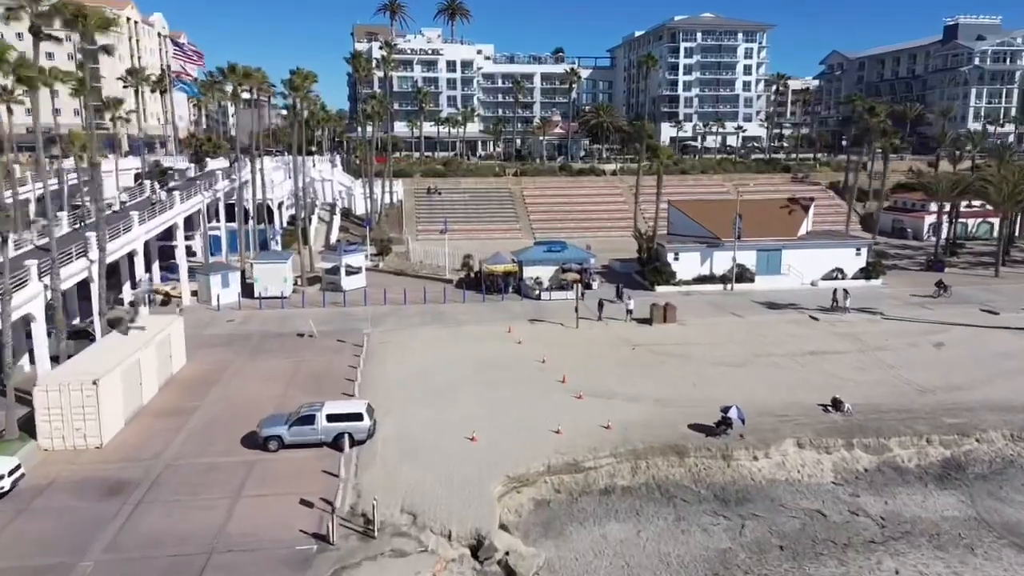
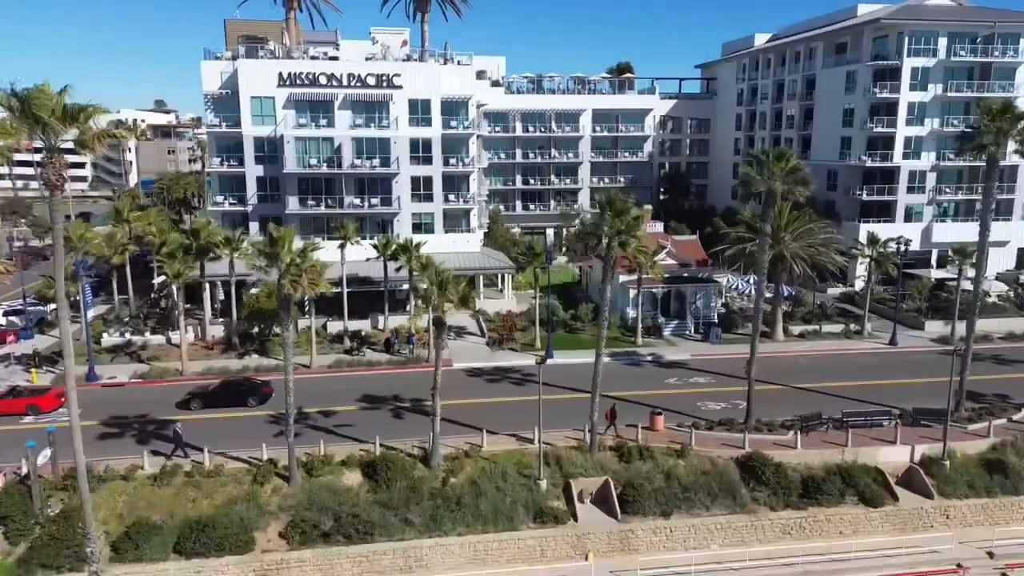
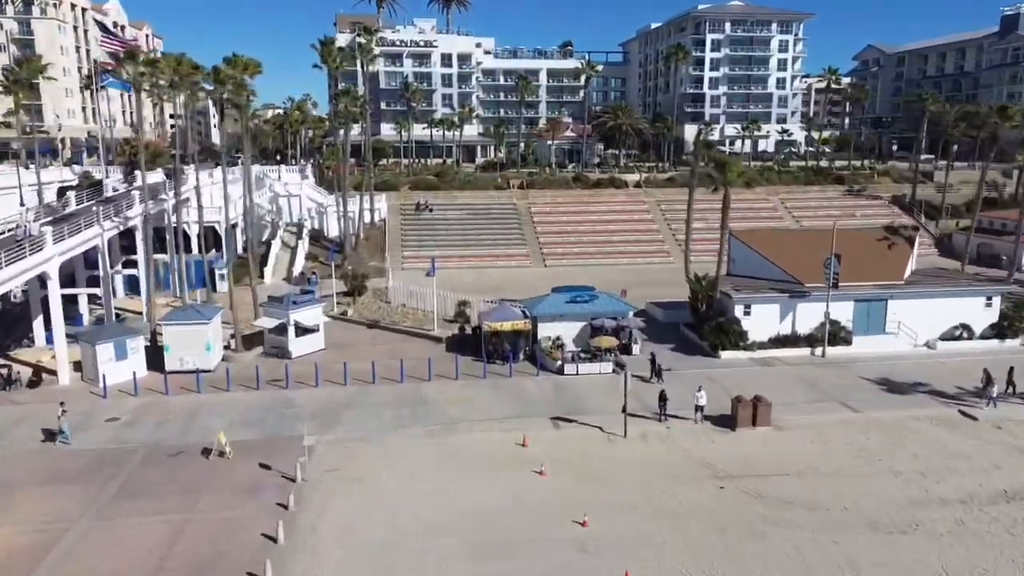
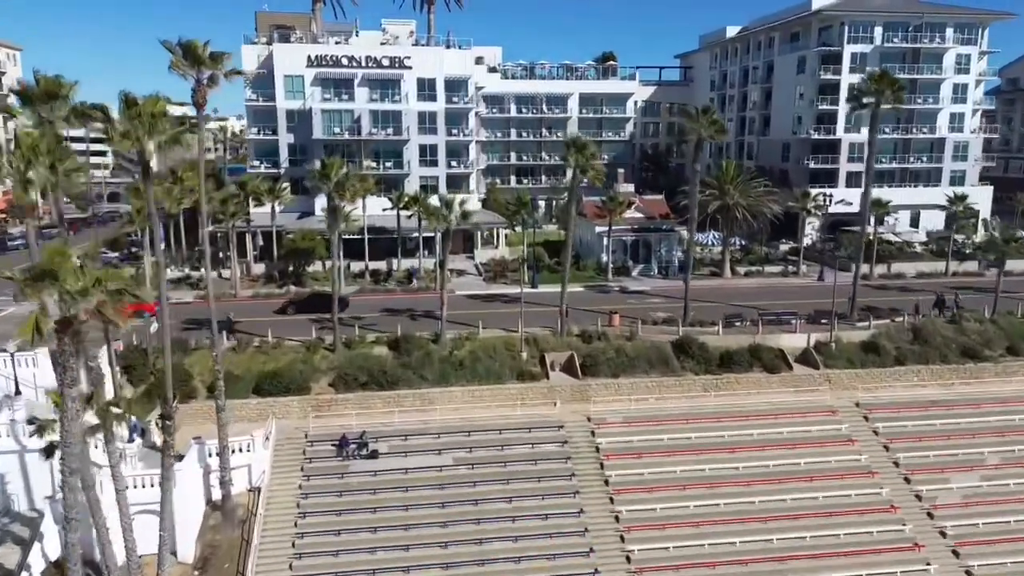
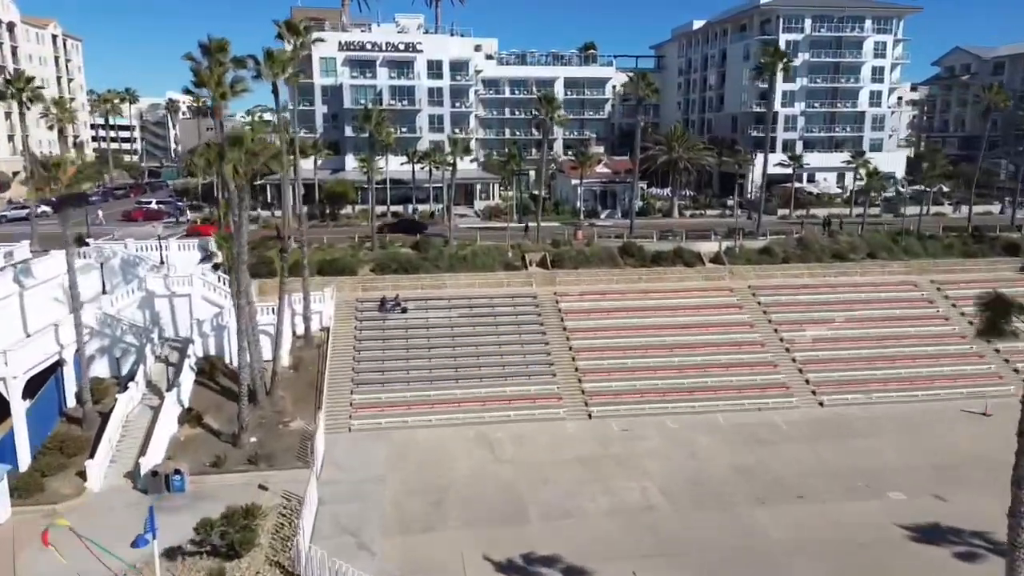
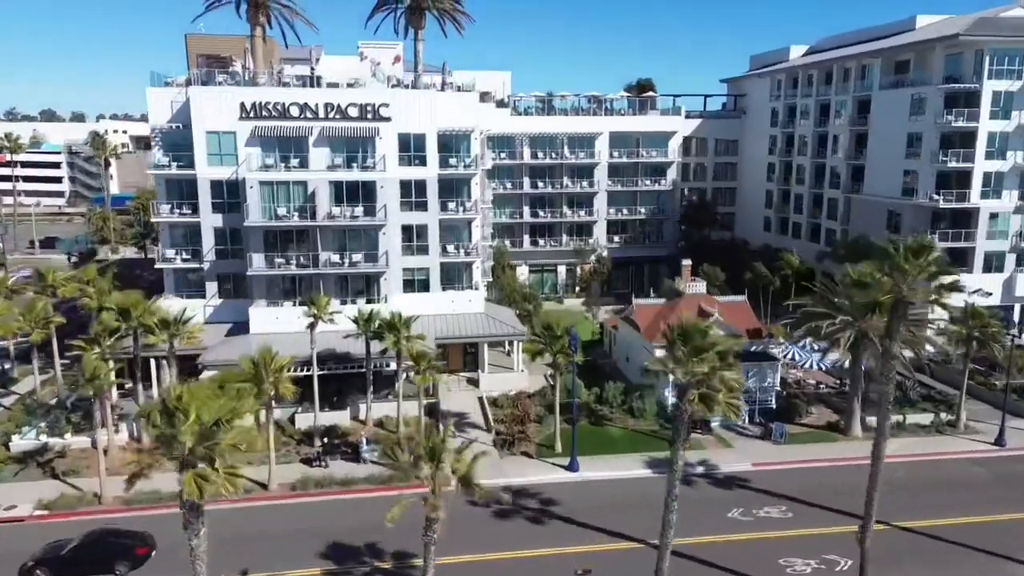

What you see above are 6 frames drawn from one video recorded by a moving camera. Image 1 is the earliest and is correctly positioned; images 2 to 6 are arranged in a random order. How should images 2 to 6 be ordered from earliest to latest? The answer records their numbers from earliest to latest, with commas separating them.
3, 5, 4, 2, 6
